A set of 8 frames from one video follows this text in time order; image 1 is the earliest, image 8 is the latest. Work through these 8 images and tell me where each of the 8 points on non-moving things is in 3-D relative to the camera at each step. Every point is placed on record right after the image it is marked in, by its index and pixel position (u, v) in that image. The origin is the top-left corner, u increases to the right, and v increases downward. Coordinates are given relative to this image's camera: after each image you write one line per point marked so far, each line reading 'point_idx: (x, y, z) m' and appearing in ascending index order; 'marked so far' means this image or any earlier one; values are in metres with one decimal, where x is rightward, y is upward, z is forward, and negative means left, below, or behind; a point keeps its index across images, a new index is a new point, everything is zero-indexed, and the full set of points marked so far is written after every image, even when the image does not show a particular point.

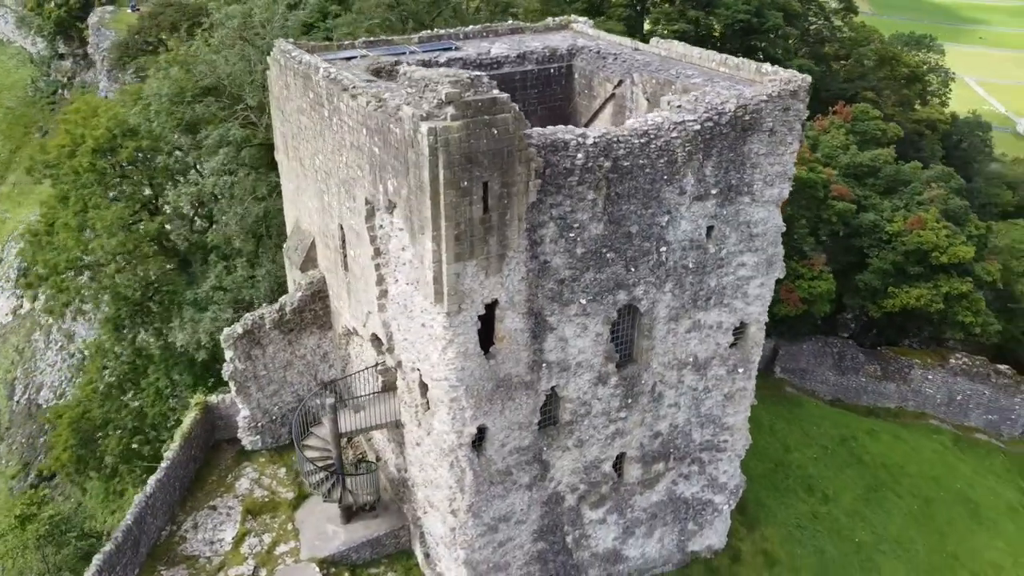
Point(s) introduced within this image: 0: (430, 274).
0: (-1.0, +0.2, +10.4) m
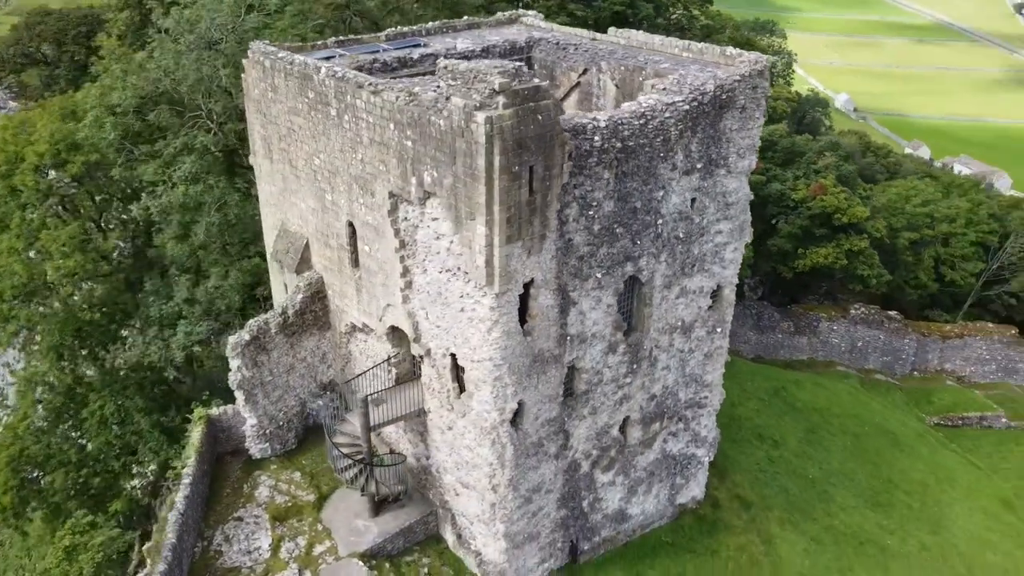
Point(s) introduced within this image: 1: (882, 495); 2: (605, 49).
0: (-0.4, +0.4, +10.8) m
1: (+8.9, -5.0, +19.8) m
2: (+1.8, +4.6, +15.7) m
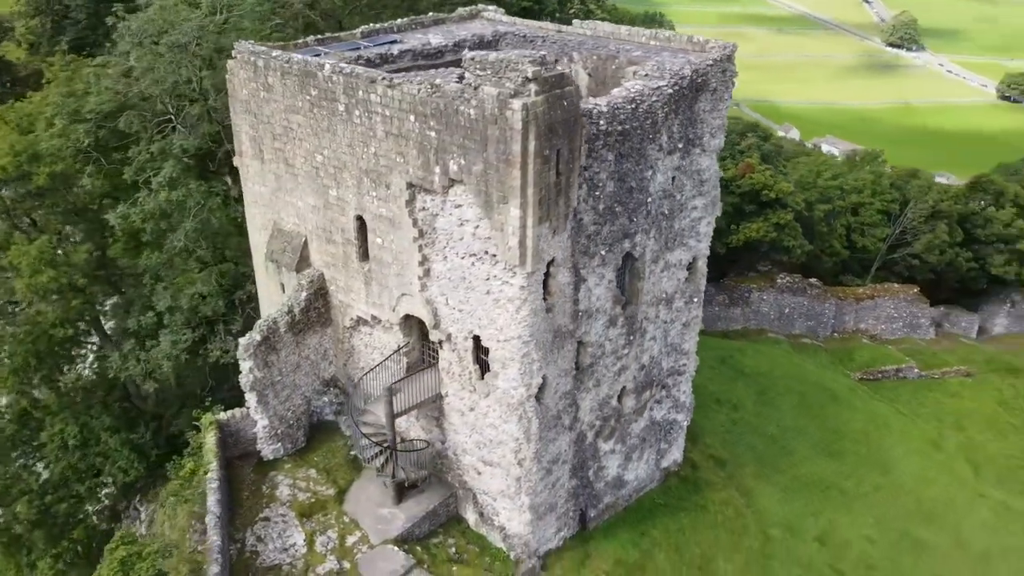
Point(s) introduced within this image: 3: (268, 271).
0: (0.0, +0.7, +11.3) m
1: (+8.4, -4.1, +21.6) m
2: (+1.2, +5.0, +16.5) m
3: (-4.5, +0.4, +15.3) m
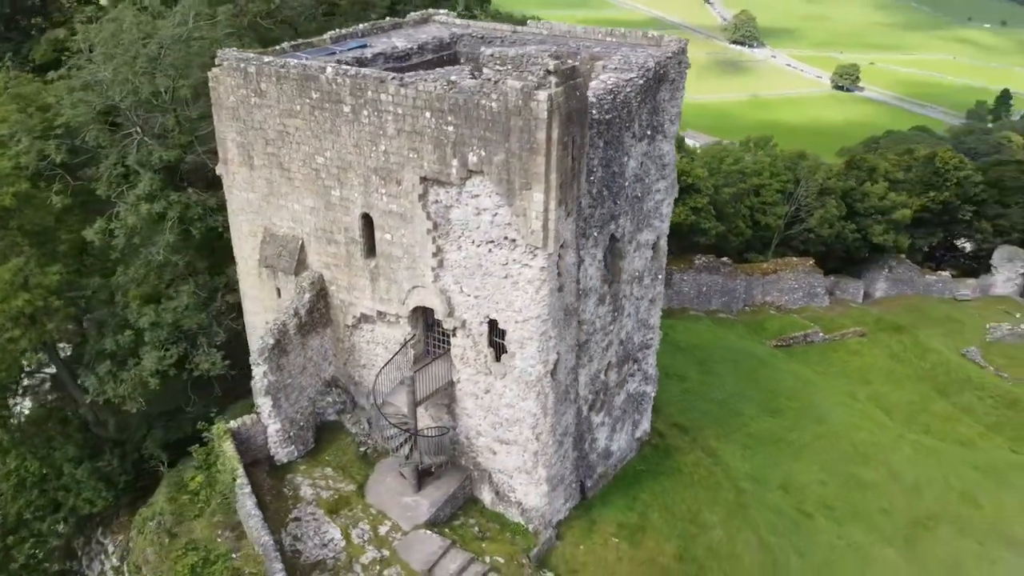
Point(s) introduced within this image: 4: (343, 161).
0: (+0.4, +1.0, +12.1) m
1: (+7.4, -3.3, +23.5) m
2: (+0.4, +5.3, +17.4) m
3: (-4.6, +0.2, +15.3) m
4: (-2.8, +2.1, +13.5) m
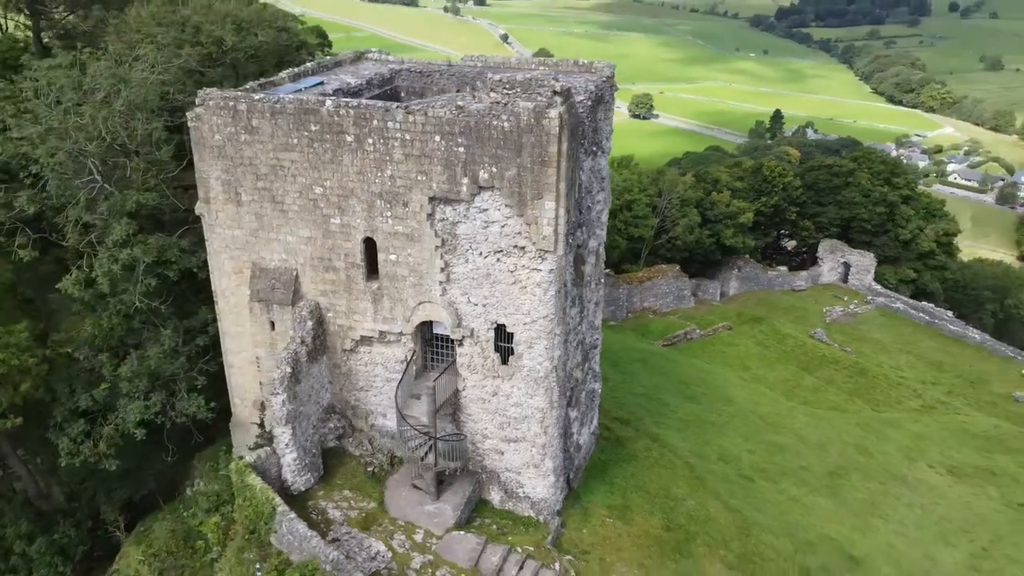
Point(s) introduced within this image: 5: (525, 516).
0: (+0.6, +1.0, +13.4) m
1: (+5.4, -3.2, +25.9) m
2: (-0.9, +4.9, +18.7) m
3: (-4.9, -0.4, +15.4) m
4: (-2.9, +1.7, +14.1) m
5: (+0.2, -4.3, +15.7) m
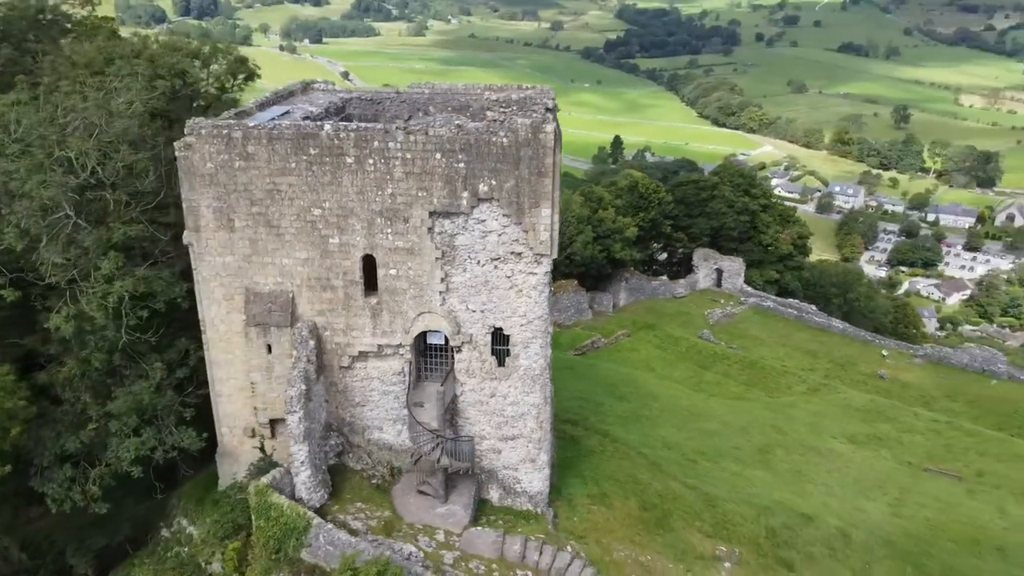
0: (+0.6, +1.0, +14.6) m
1: (+3.4, -3.5, +27.6) m
2: (-2.2, +4.6, +19.7) m
3: (-5.0, -0.9, +15.5) m
4: (-3.0, +1.4, +14.7) m
5: (+0.2, -4.5, +16.6) m
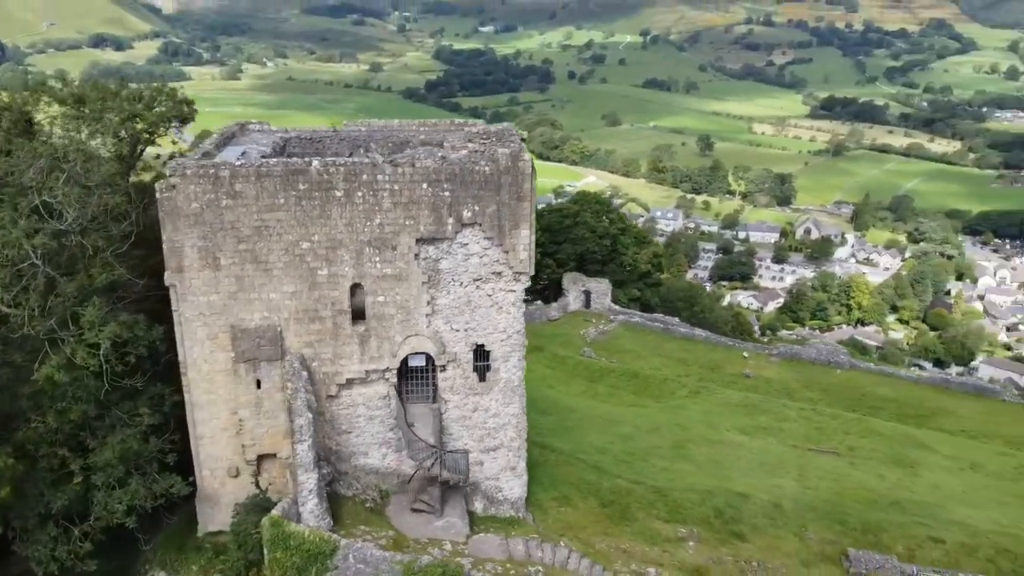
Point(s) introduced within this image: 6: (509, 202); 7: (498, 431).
0: (+0.2, +0.7, +15.8) m
1: (+0.8, -4.2, +29.0) m
2: (-3.7, +3.8, +20.4) m
3: (-5.3, -1.6, +15.6) m
4: (-3.3, +0.9, +15.2) m
5: (-0.1, -4.9, +17.6) m
6: (-0.1, +1.6, +15.5) m
7: (-0.3, -3.0, +17.2) m
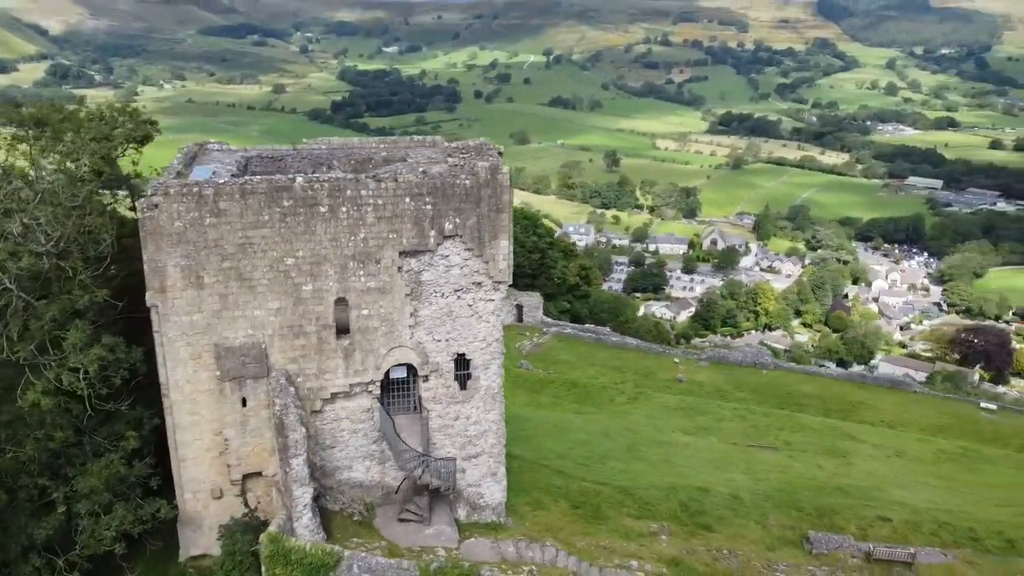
0: (-0.2, +0.5, +16.4) m
1: (-0.9, -4.7, +29.4) m
2: (-4.7, +3.4, +20.5) m
3: (-5.6, -2.0, +15.5) m
4: (-3.6, +0.6, +15.4) m
5: (-0.5, -5.1, +17.9) m
6: (-0.4, +1.5, +16.0) m
7: (-0.7, -3.2, +17.6) m
